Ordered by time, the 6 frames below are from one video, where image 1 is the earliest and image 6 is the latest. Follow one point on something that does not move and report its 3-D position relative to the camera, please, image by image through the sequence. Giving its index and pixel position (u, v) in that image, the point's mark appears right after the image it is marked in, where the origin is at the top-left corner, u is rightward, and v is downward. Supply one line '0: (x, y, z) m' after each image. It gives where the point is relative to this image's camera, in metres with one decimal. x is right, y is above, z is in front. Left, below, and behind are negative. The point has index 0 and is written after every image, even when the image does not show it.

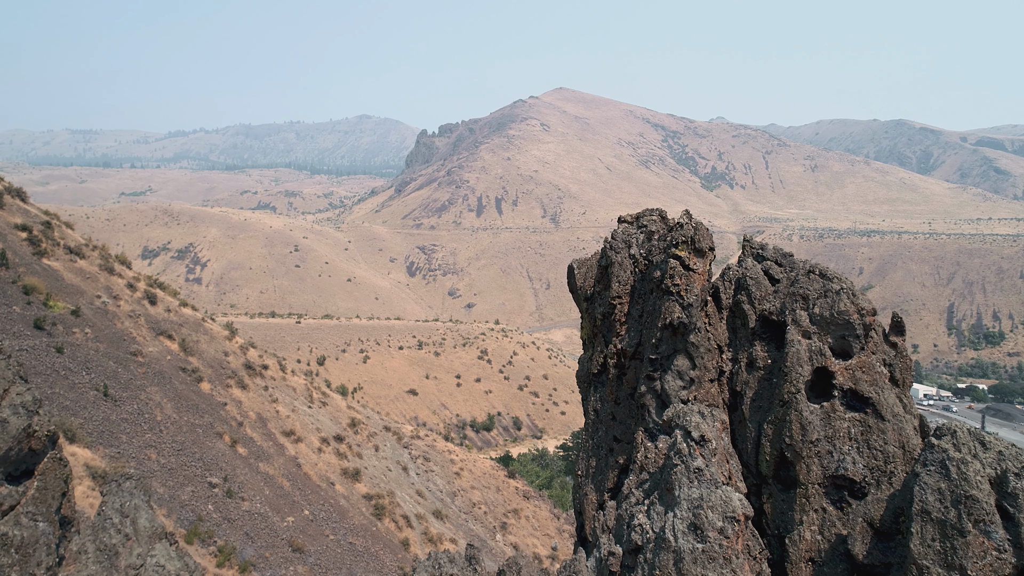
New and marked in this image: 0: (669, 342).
0: (+2.5, -0.9, +9.9) m
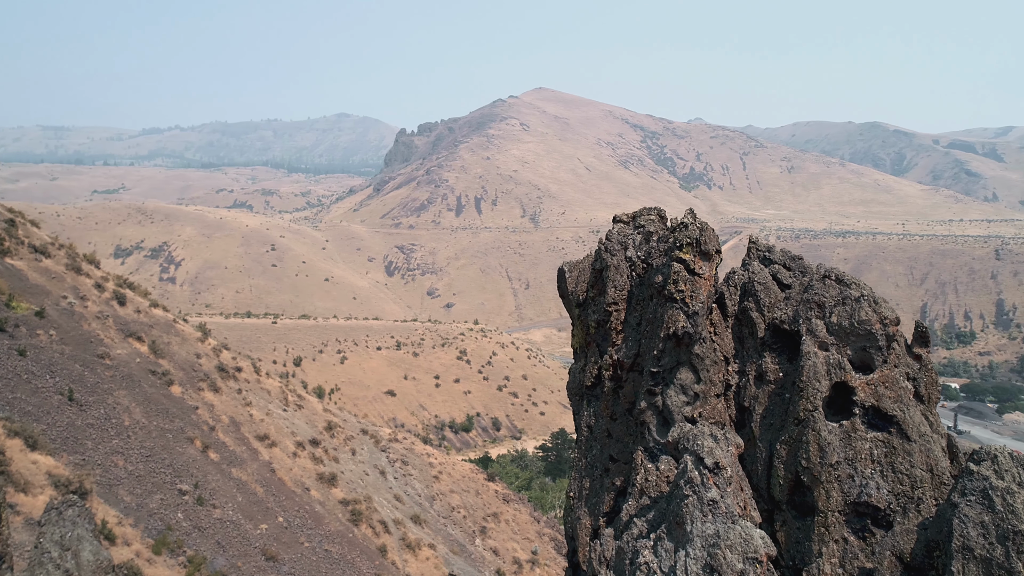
0: (+2.3, -1.0, +9.0) m
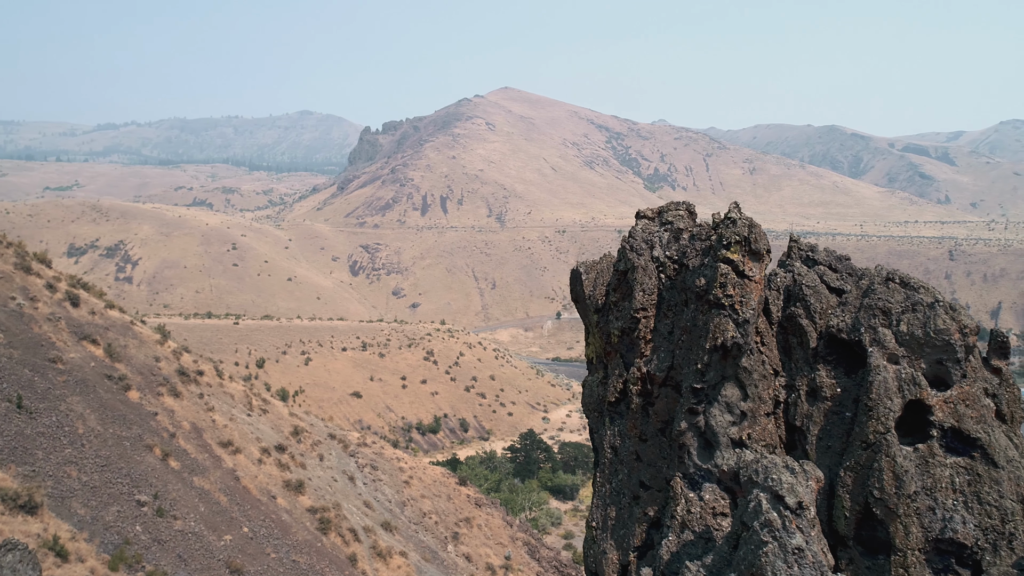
0: (+2.6, -1.0, +8.0) m
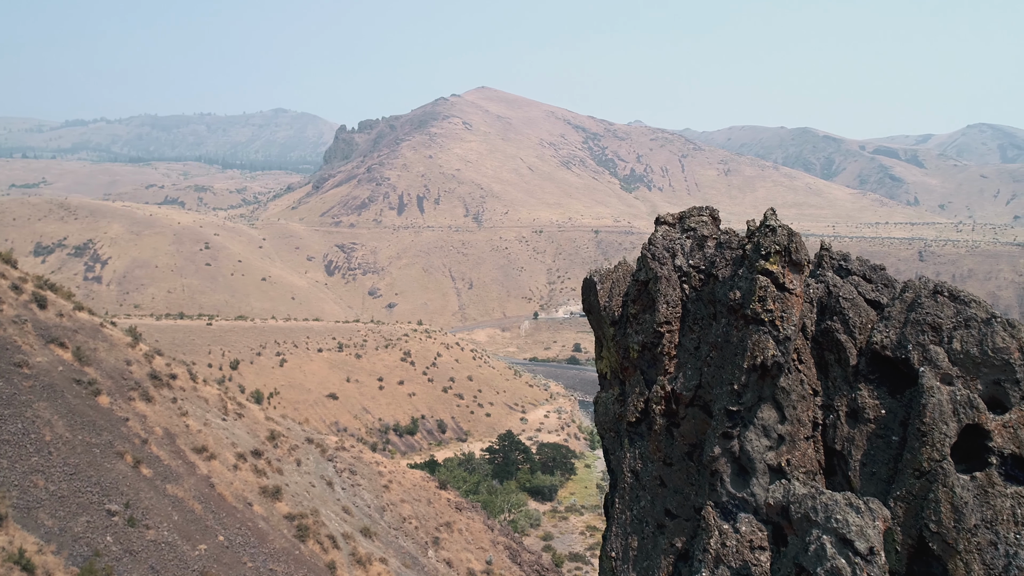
0: (+2.8, -1.2, +7.4) m
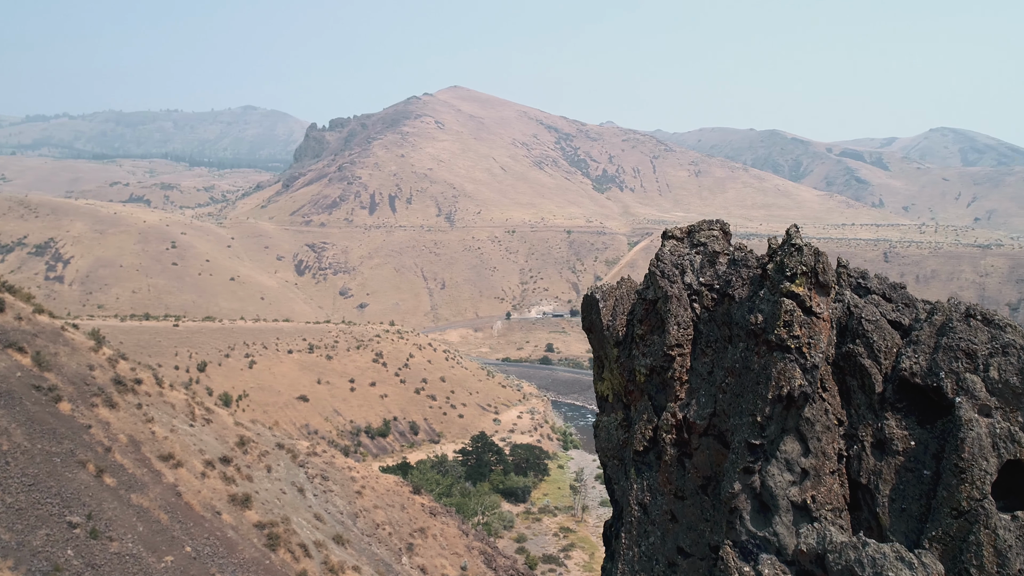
0: (+2.8, -1.4, +6.9) m
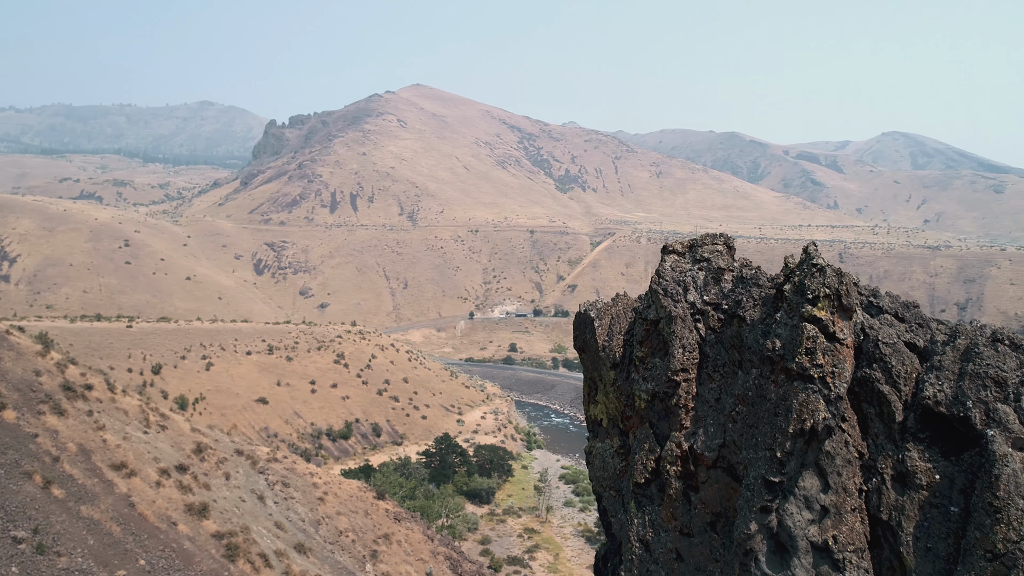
0: (+2.7, -1.6, +6.4) m
